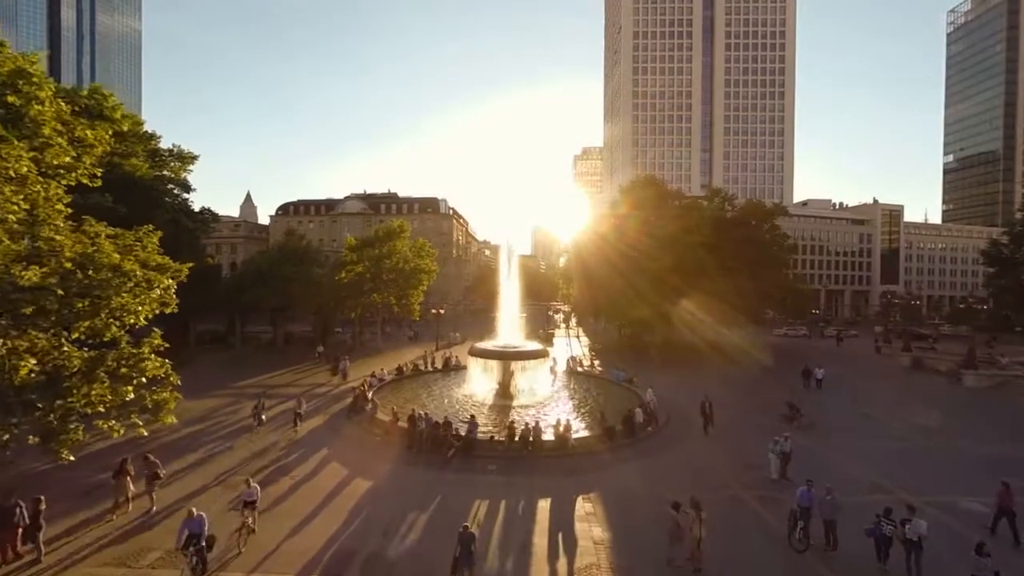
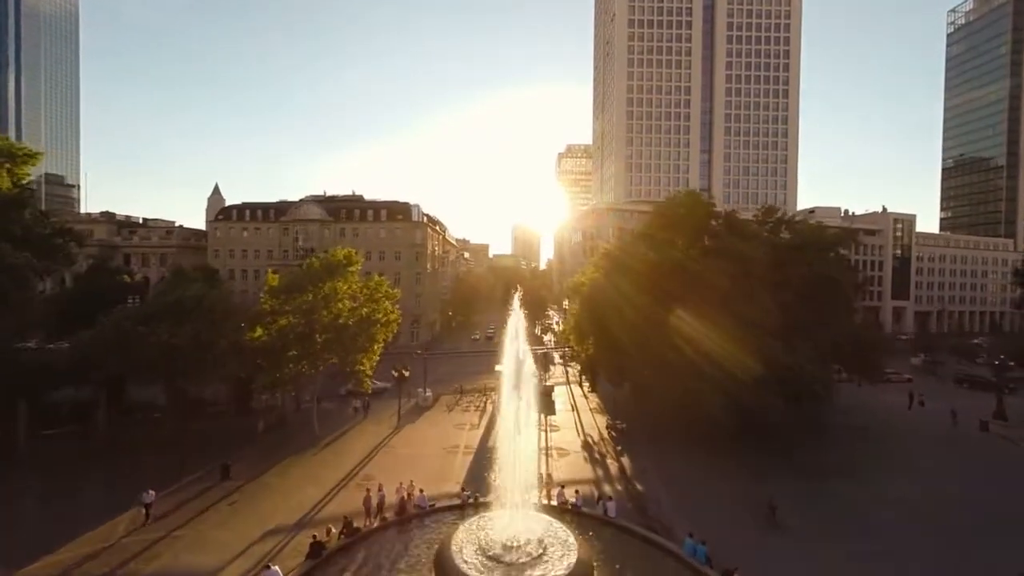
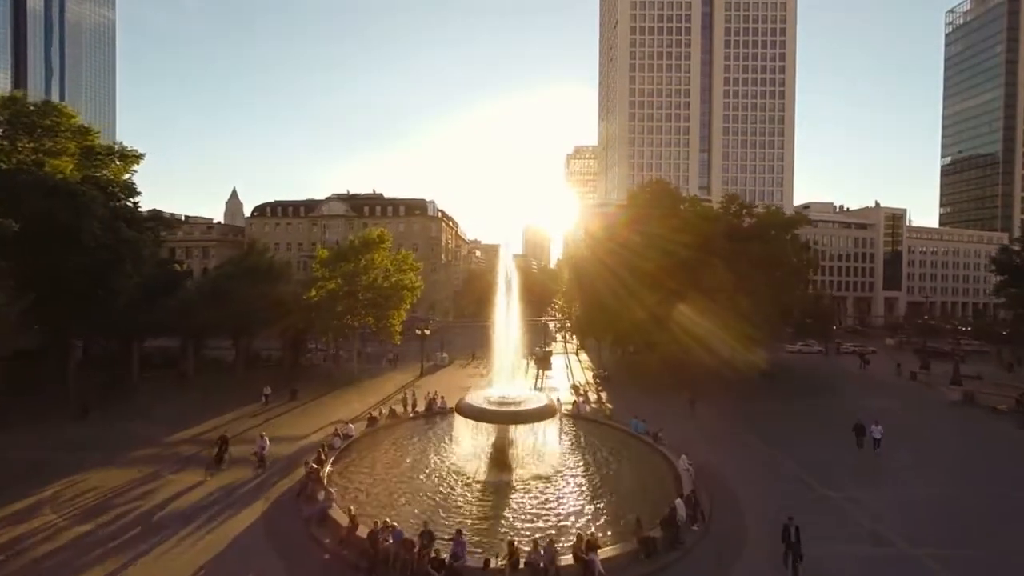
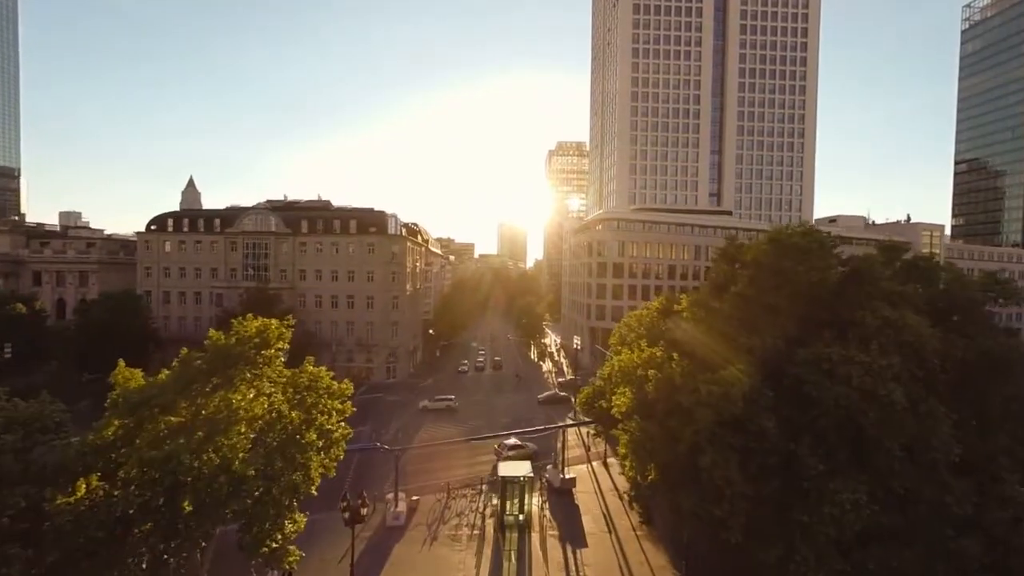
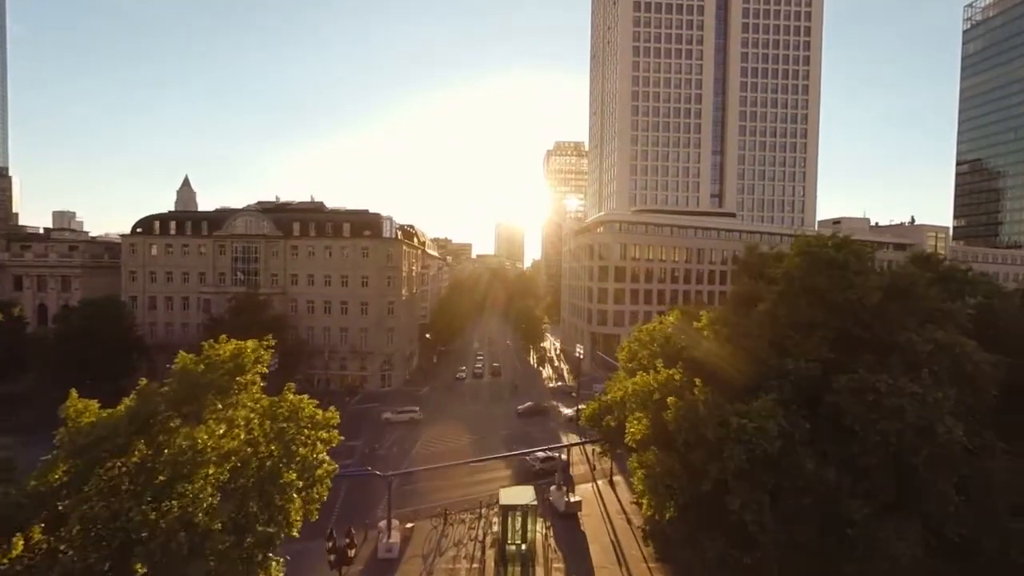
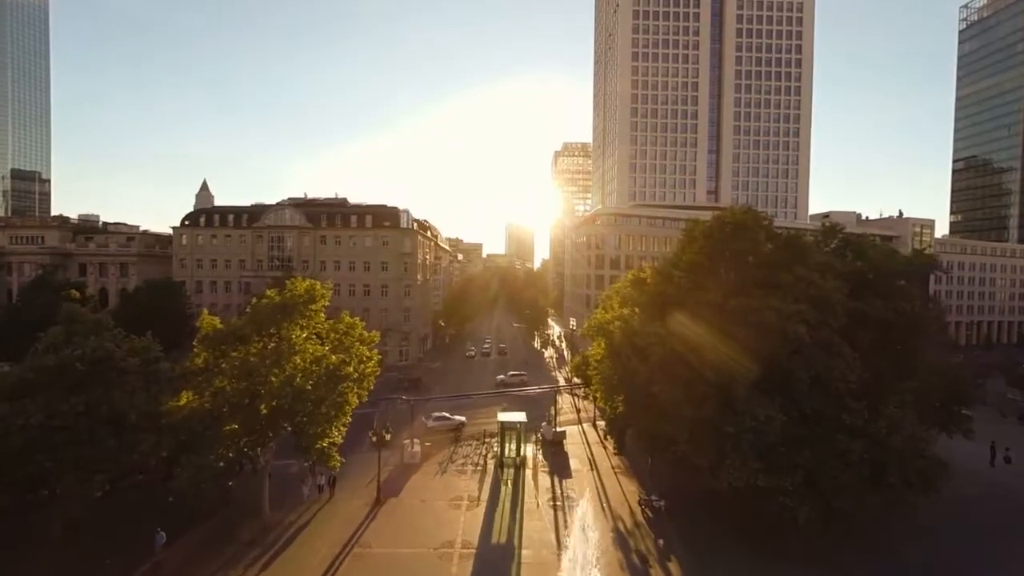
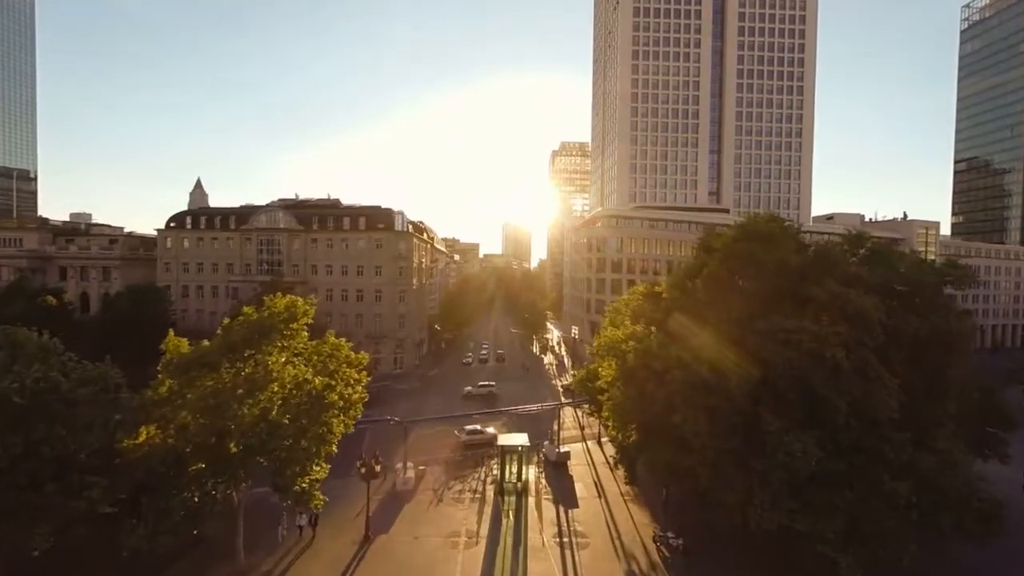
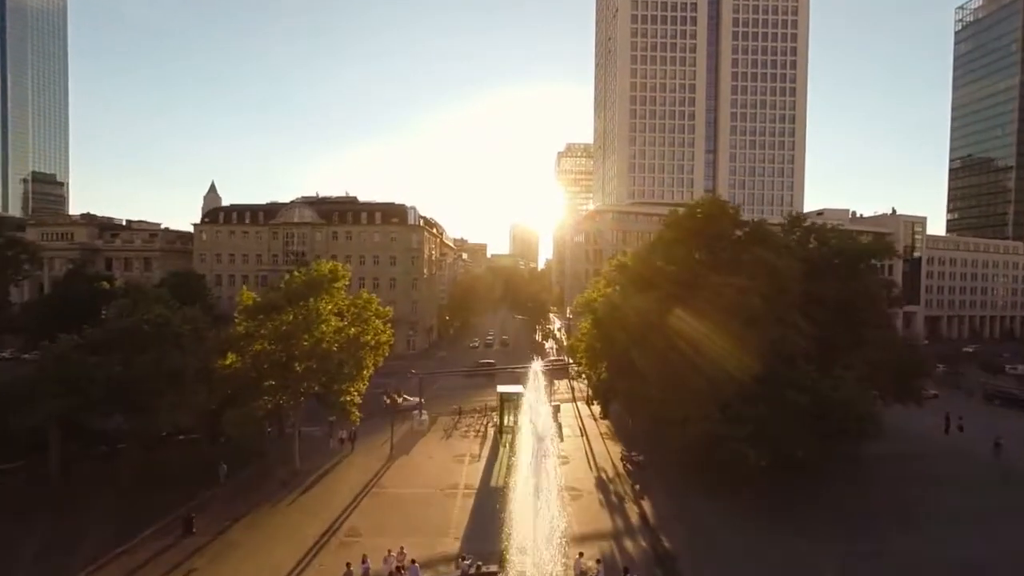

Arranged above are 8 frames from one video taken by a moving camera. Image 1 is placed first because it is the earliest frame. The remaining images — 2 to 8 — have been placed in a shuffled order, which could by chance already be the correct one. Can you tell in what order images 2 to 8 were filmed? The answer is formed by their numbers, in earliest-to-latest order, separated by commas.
3, 2, 8, 6, 7, 4, 5
